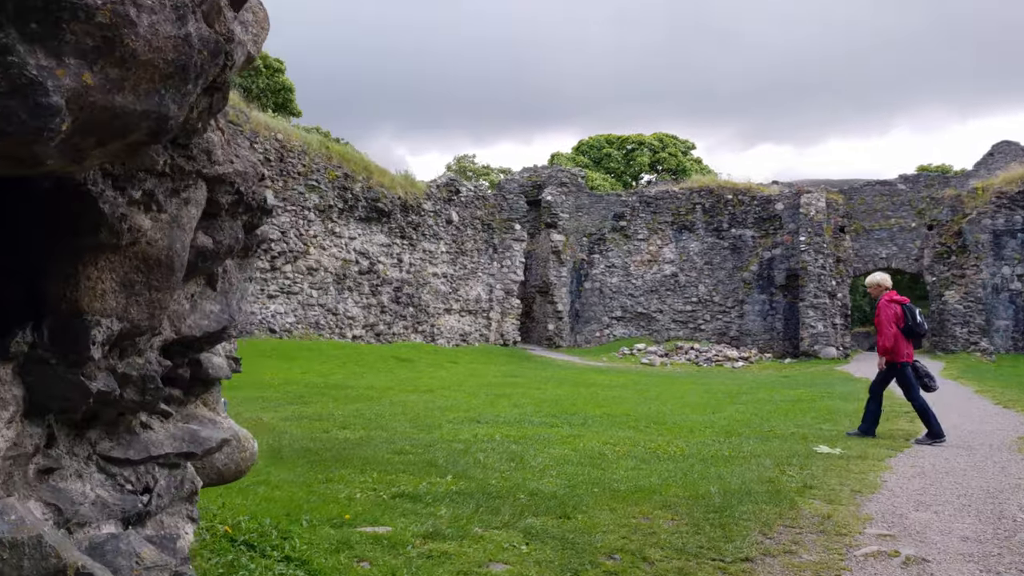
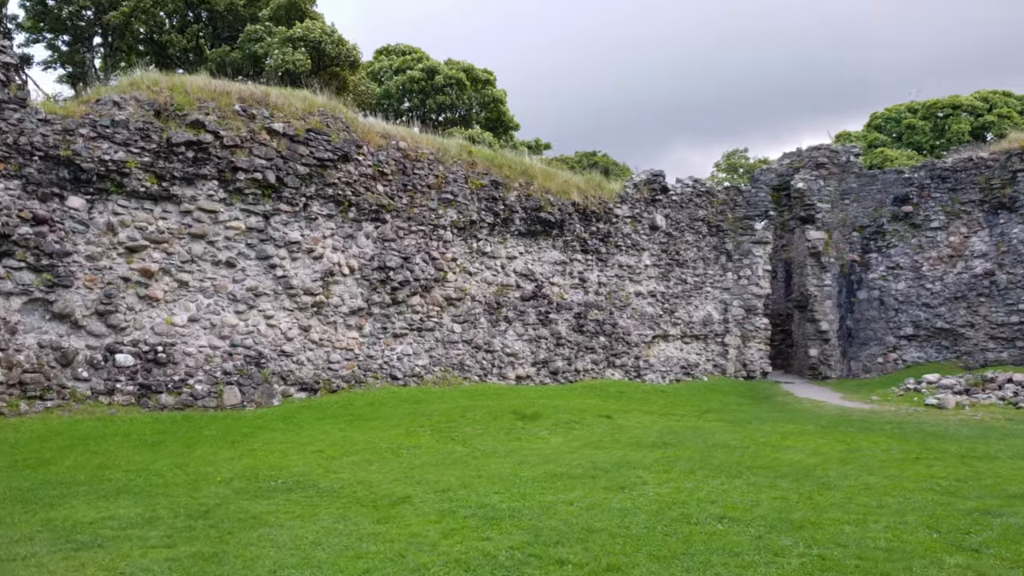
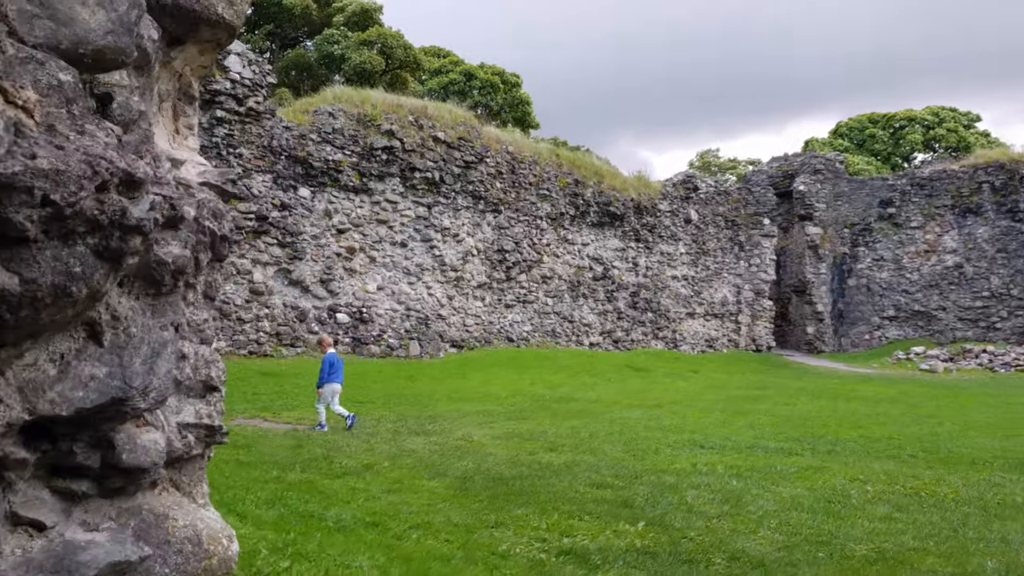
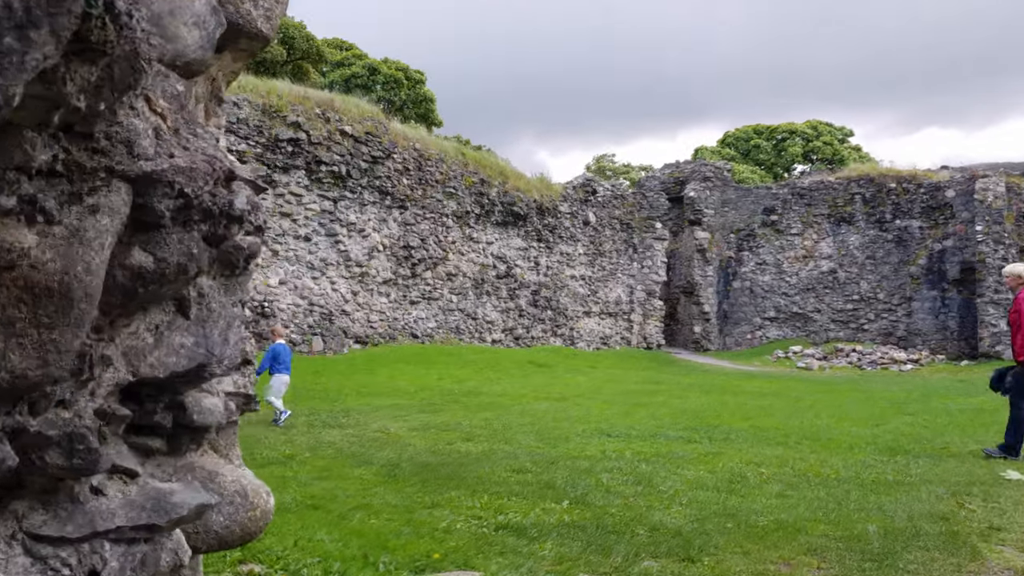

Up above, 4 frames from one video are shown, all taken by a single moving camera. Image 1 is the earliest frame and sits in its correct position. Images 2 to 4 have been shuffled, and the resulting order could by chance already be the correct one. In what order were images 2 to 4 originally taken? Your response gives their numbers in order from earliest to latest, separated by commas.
4, 3, 2
